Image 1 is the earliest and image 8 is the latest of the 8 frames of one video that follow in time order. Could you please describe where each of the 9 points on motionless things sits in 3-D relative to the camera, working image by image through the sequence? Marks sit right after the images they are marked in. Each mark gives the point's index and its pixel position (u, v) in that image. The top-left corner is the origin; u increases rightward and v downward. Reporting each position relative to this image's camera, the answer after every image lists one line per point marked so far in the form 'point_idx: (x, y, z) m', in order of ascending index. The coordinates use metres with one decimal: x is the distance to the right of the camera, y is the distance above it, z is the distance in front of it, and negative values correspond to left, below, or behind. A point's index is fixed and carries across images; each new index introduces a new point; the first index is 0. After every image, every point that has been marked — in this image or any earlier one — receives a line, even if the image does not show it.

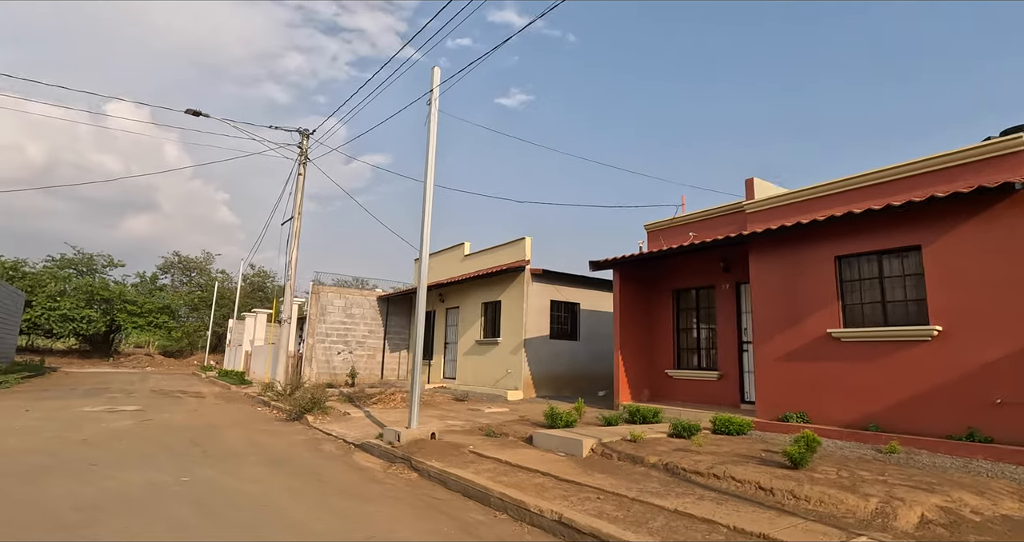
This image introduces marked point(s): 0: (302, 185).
0: (-7.2, +3.0, +18.5) m
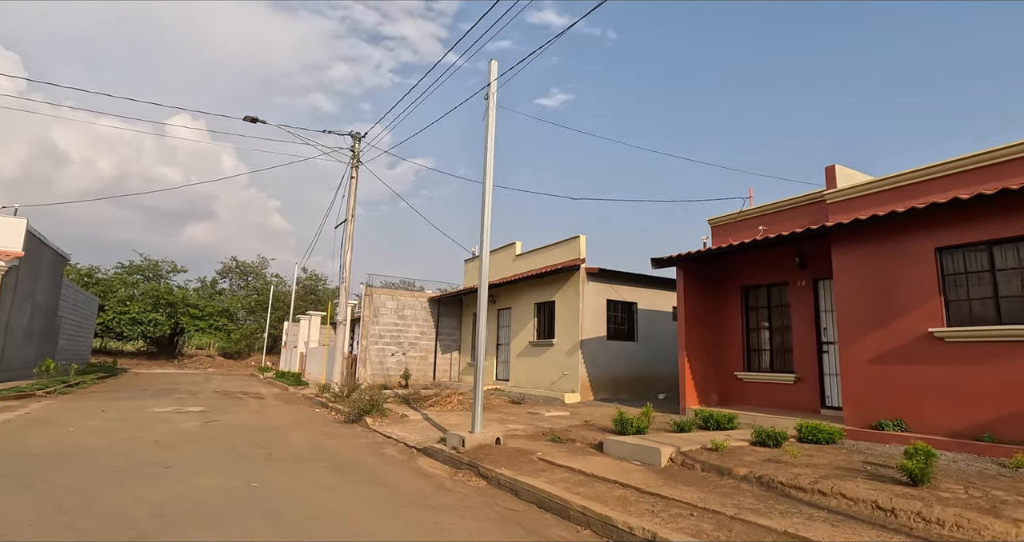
0: (-5.5, +2.9, +18.7) m
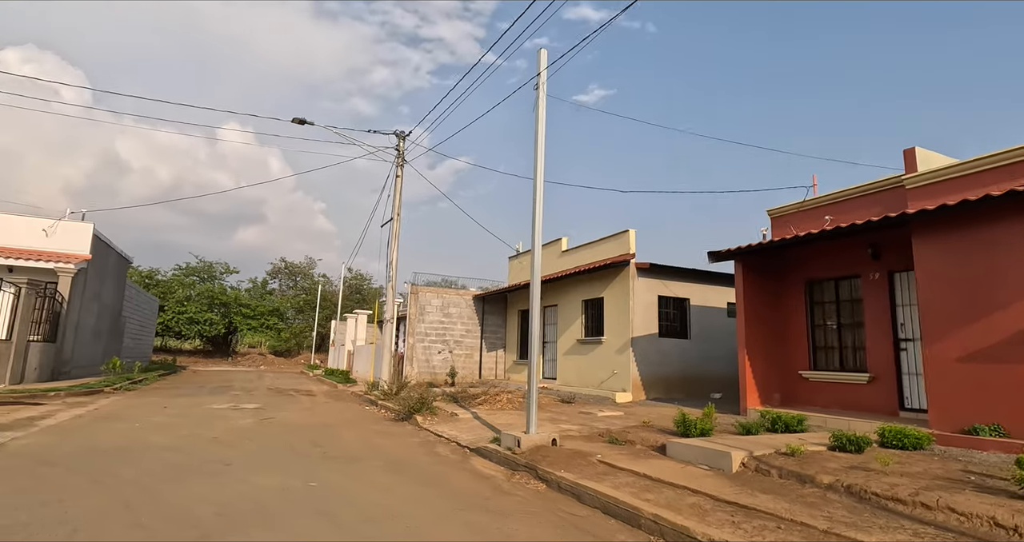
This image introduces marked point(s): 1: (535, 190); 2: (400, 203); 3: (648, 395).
0: (-3.9, +3.0, +18.7) m
1: (+0.4, +1.3, +8.7) m
2: (-3.9, +2.4, +18.6) m
3: (+3.7, -3.4, +14.7) m
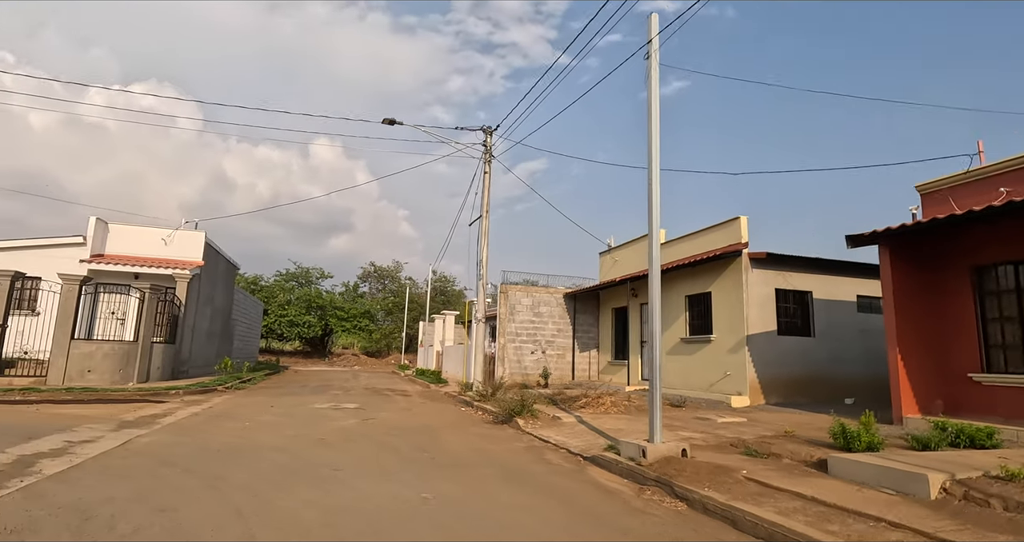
0: (-0.8, +3.0, +18.3) m
1: (+2.0, +1.4, +7.8) m
2: (-0.8, +2.4, +18.2) m
3: (+6.3, -3.1, +13.2) m
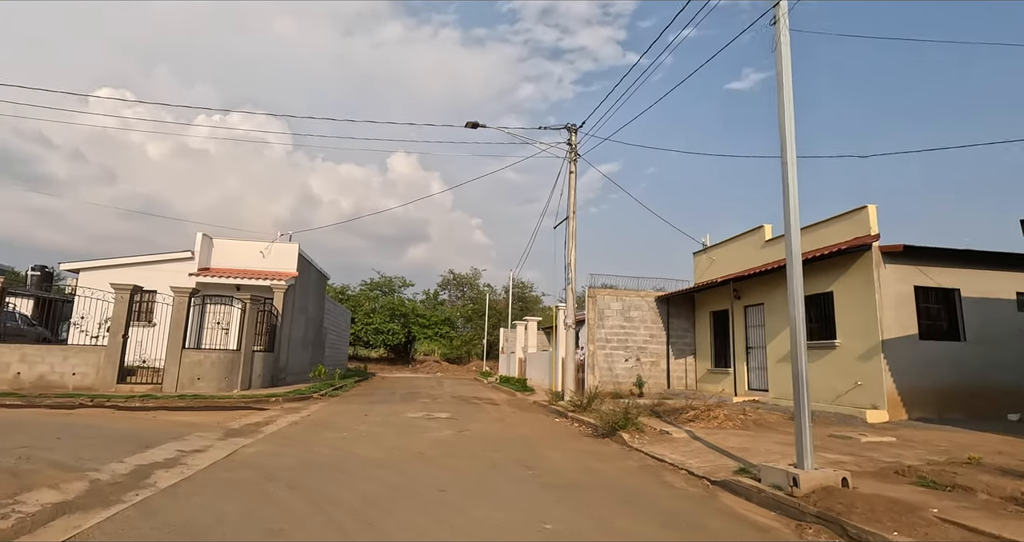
0: (+2.0, +2.9, +17.6) m
1: (+3.4, +1.5, +6.7) m
2: (+2.0, +2.3, +17.5) m
3: (+8.5, -3.0, +11.5) m
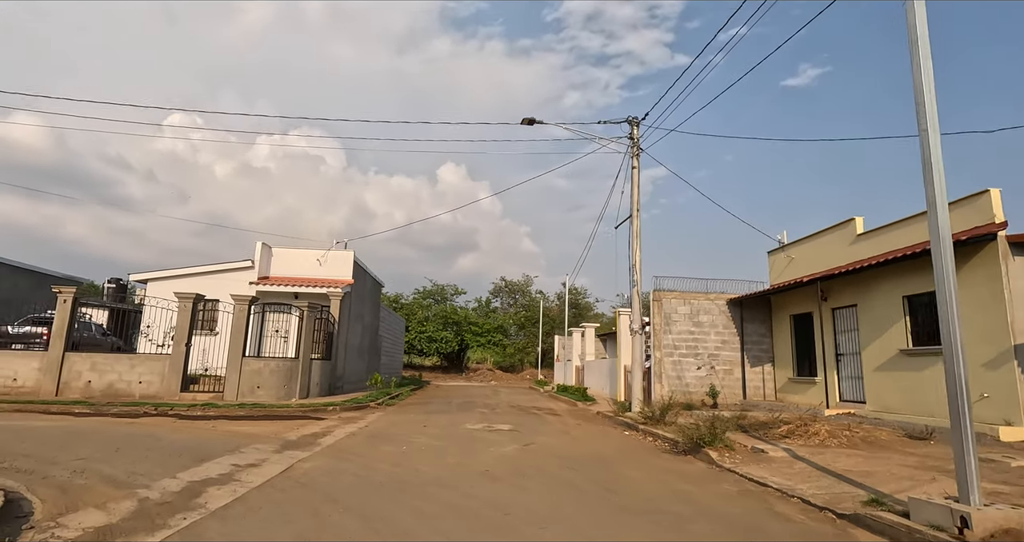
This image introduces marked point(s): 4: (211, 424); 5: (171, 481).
0: (+3.8, +2.8, +16.5) m
1: (+4.2, +1.6, +5.5) m
2: (+3.9, +2.3, +16.4) m
3: (+9.8, -2.9, +9.8) m
4: (-6.6, -3.4, +11.8) m
5: (-4.3, -2.6, +6.7) m
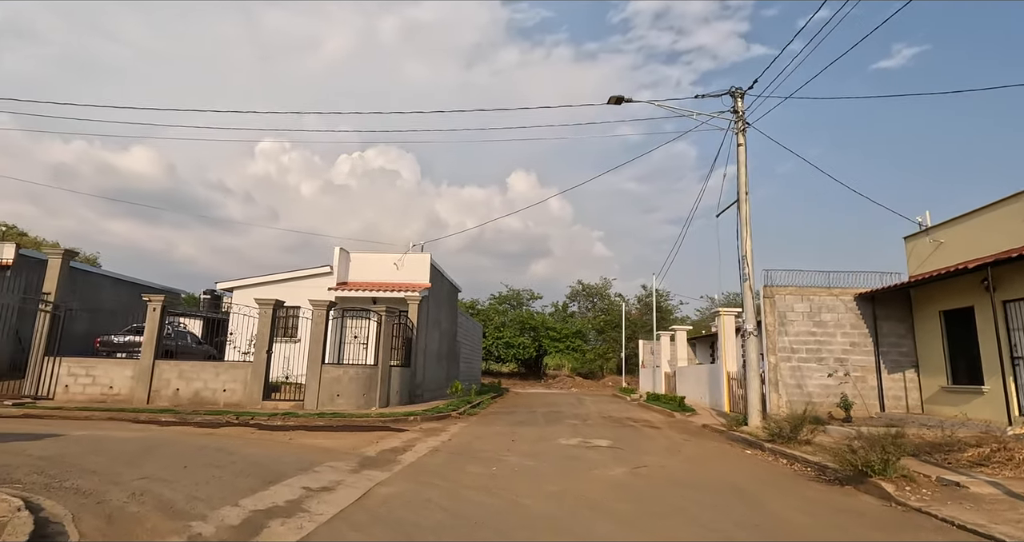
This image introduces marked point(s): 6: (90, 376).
0: (+6.2, +3.0, +14.4) m
1: (+5.2, +1.9, +3.5) m
2: (+6.2, +2.5, +14.3) m
3: (+11.4, -2.5, +6.9) m
4: (-4.6, -3.4, +11.0) m
5: (-3.0, -2.5, +5.7) m
6: (-12.5, -3.1, +15.9) m
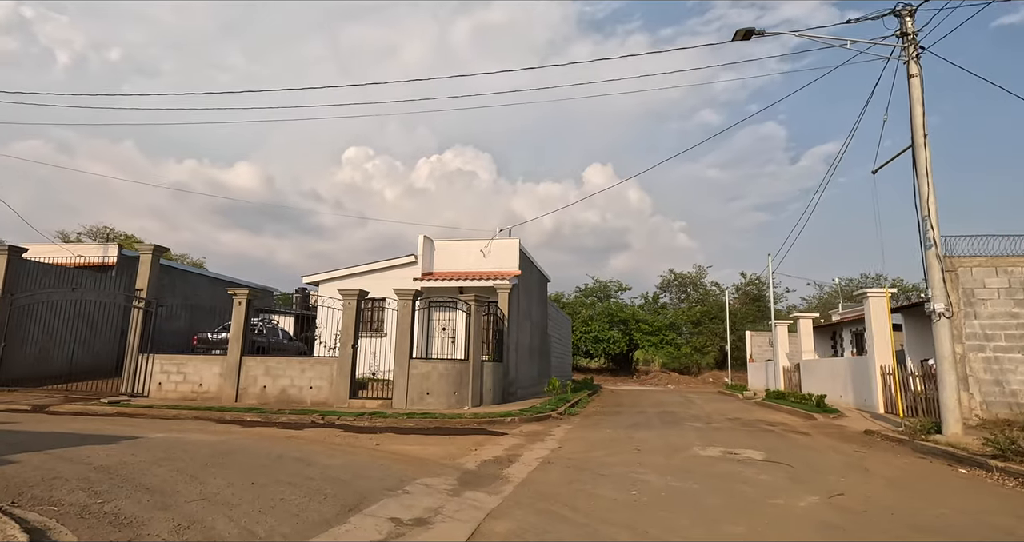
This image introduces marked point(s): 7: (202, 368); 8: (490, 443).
0: (+8.5, +3.8, +11.3) m
1: (+6.0, +2.5, +0.6) m
2: (+8.5, +3.2, +11.2) m
3: (+12.7, -1.6, +3.1) m
4: (-2.4, -3.0, +9.5) m
5: (-1.6, -2.2, +4.0) m
6: (-9.5, -2.9, +15.5) m
7: (-8.9, -2.8, +15.4) m
8: (-0.4, -3.2, +10.0) m
